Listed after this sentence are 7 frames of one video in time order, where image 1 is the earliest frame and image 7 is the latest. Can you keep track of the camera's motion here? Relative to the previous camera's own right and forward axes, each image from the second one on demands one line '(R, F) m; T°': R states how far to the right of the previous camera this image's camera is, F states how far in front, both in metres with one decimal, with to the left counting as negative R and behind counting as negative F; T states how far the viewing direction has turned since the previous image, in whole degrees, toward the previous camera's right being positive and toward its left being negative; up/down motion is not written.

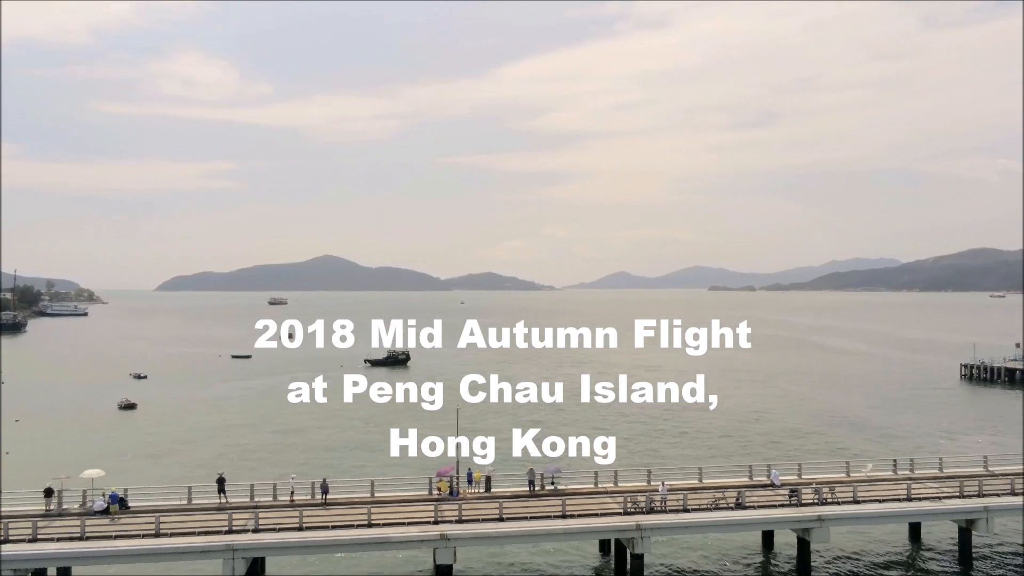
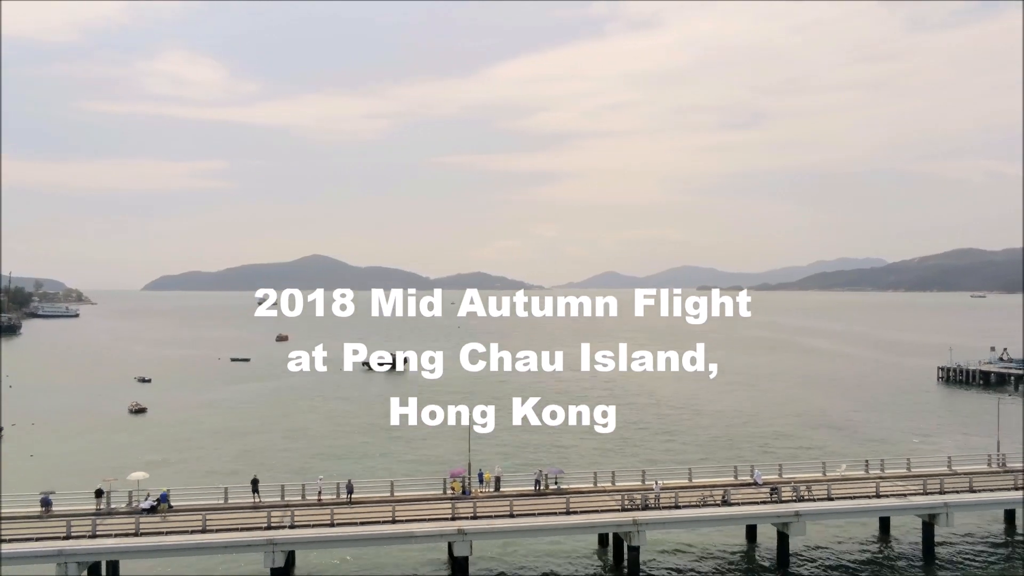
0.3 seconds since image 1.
(-0.6, -2.1) m; +1°
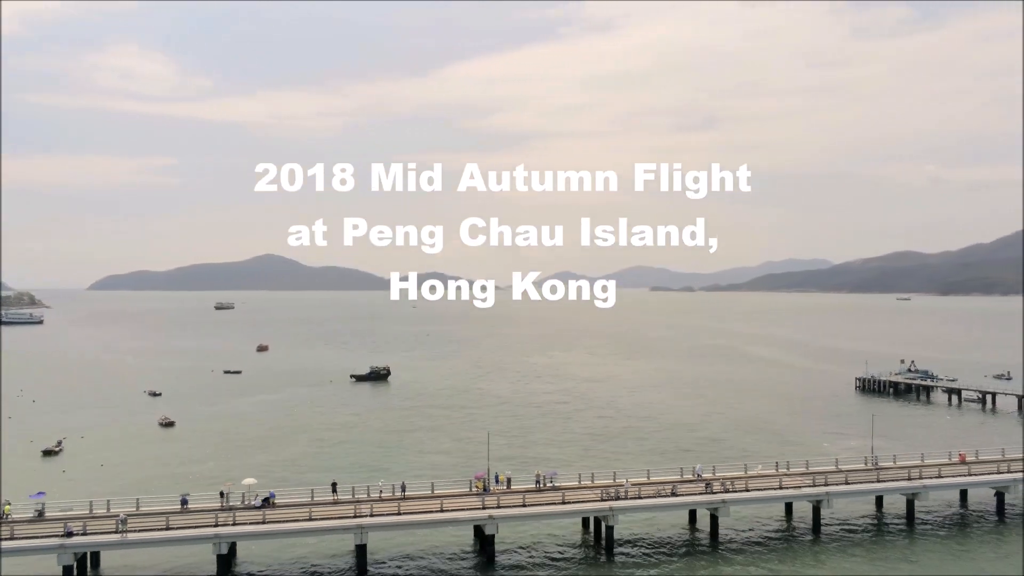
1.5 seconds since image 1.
(-2.5, -8.4) m; +4°
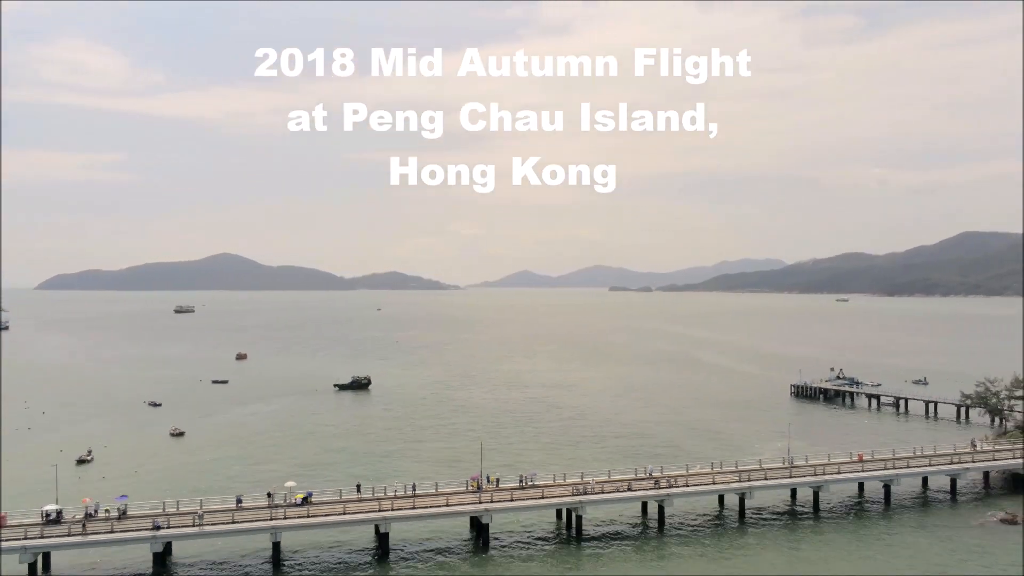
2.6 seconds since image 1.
(-1.7, -7.5) m; +3°
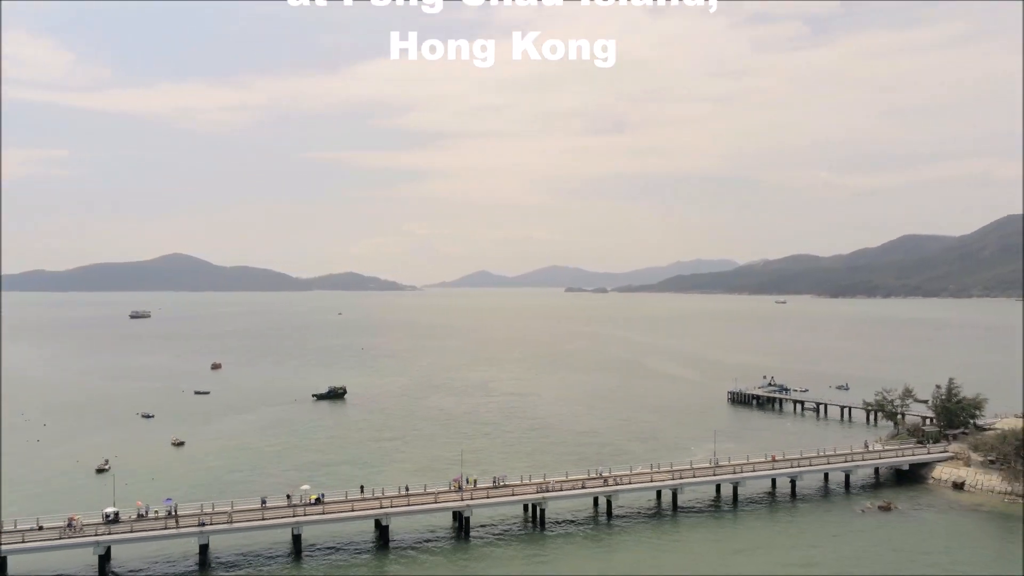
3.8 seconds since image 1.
(-1.3, -8.4) m; +4°
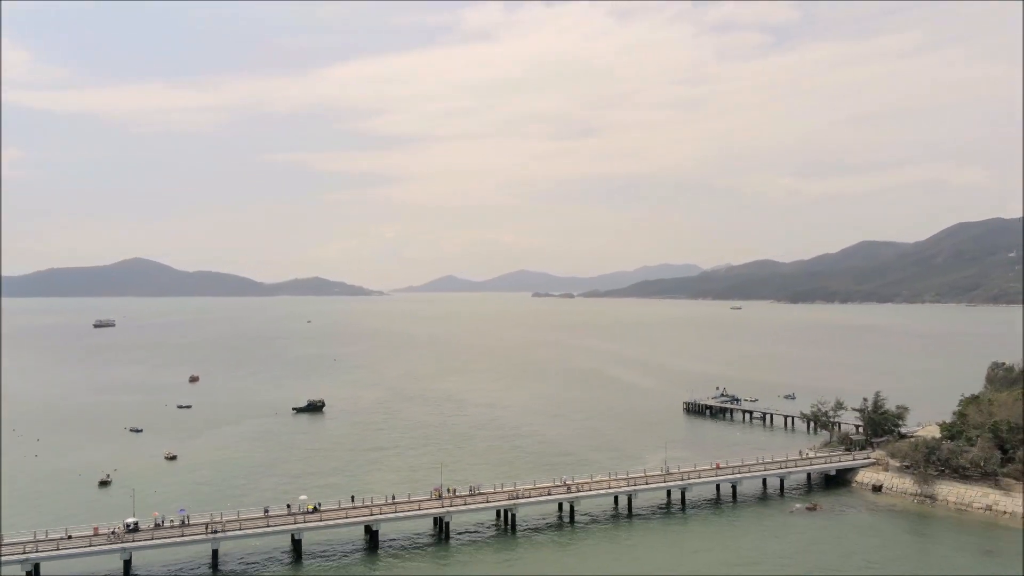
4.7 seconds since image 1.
(-0.6, -6.3) m; +3°
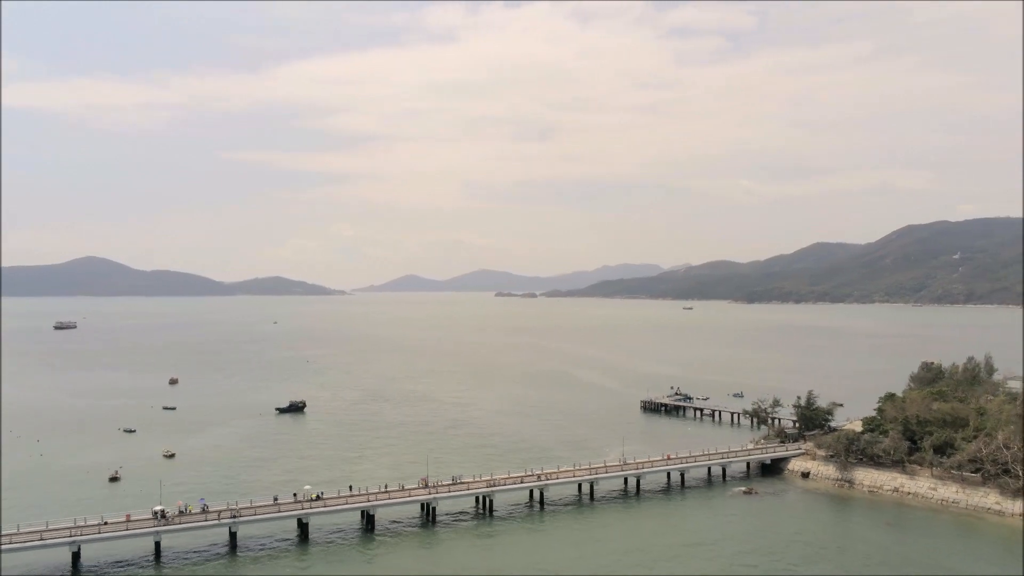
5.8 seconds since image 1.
(+3.9, -3.9) m; +2°
